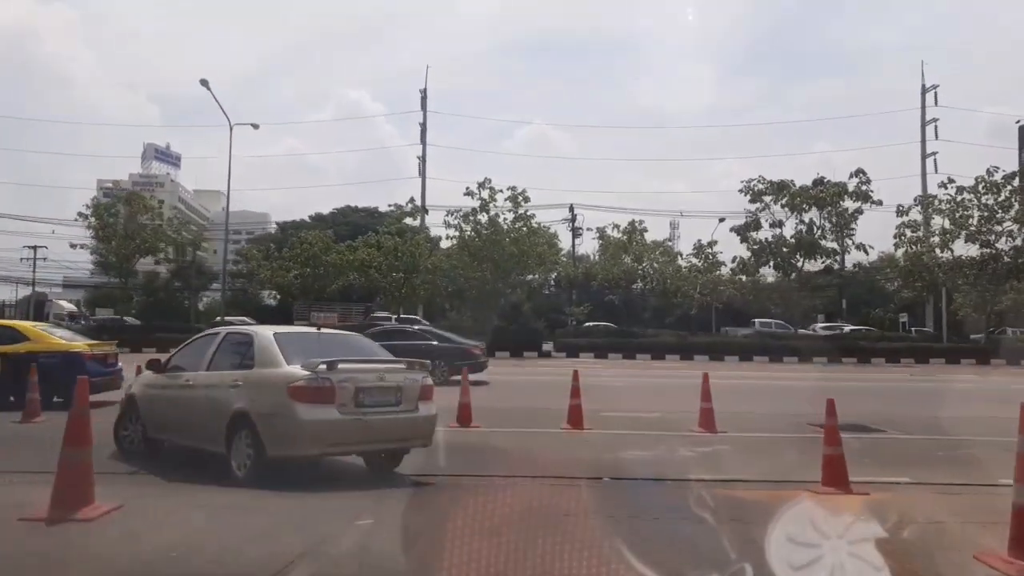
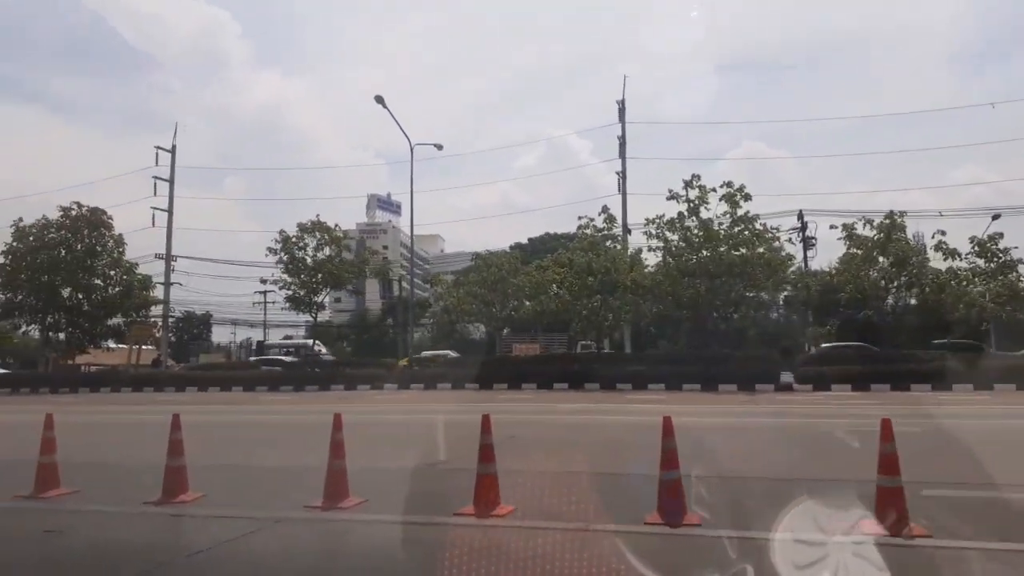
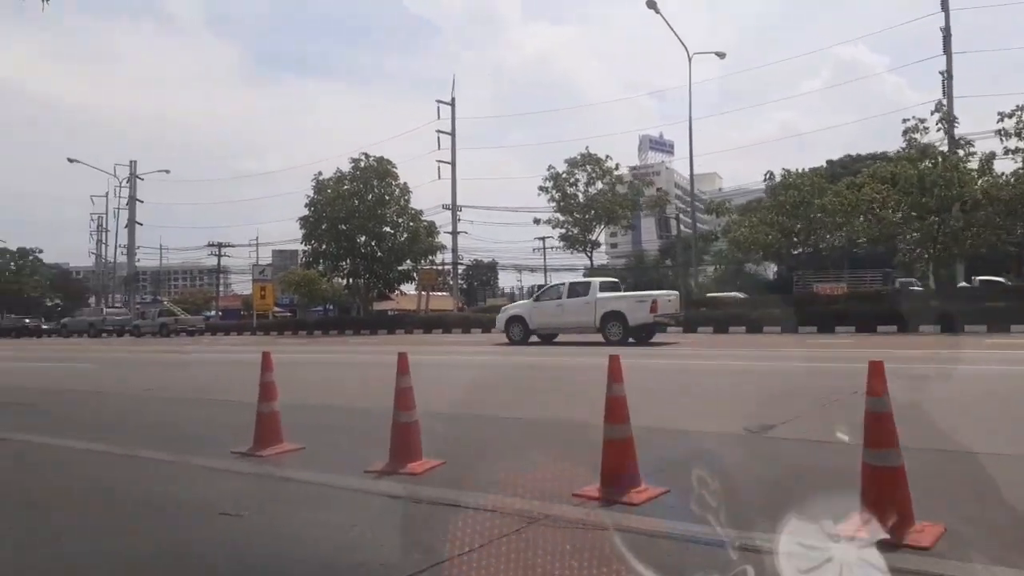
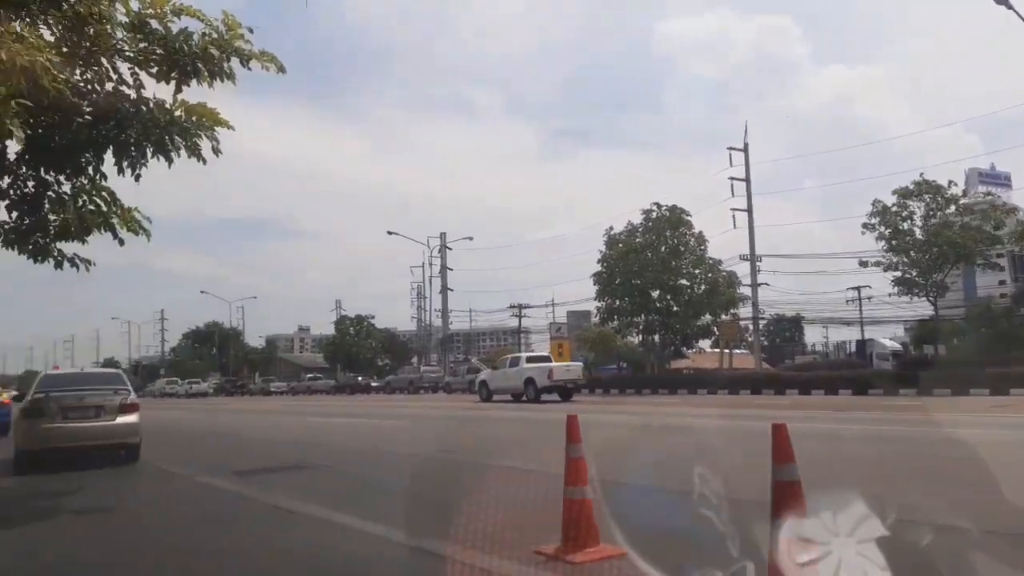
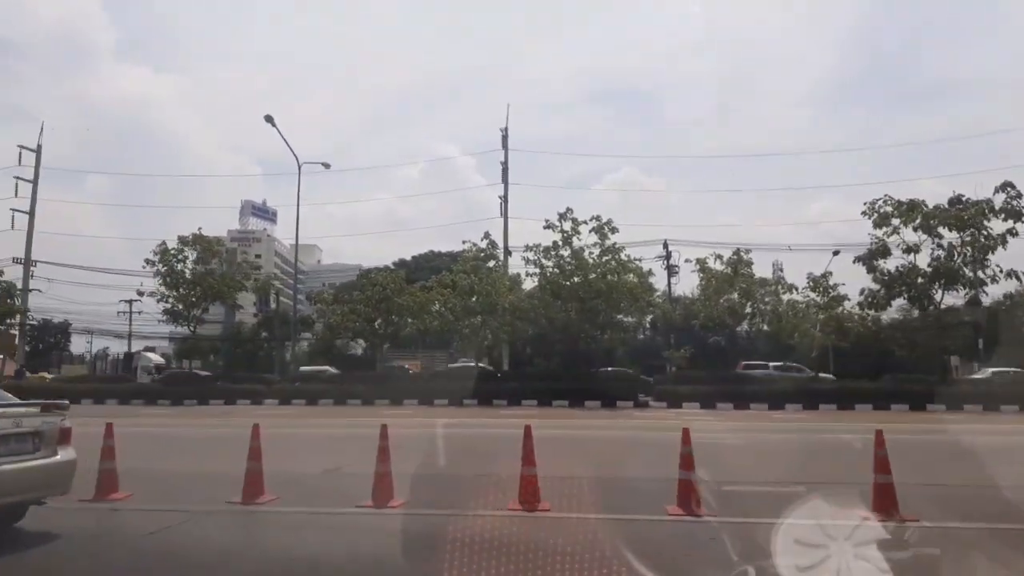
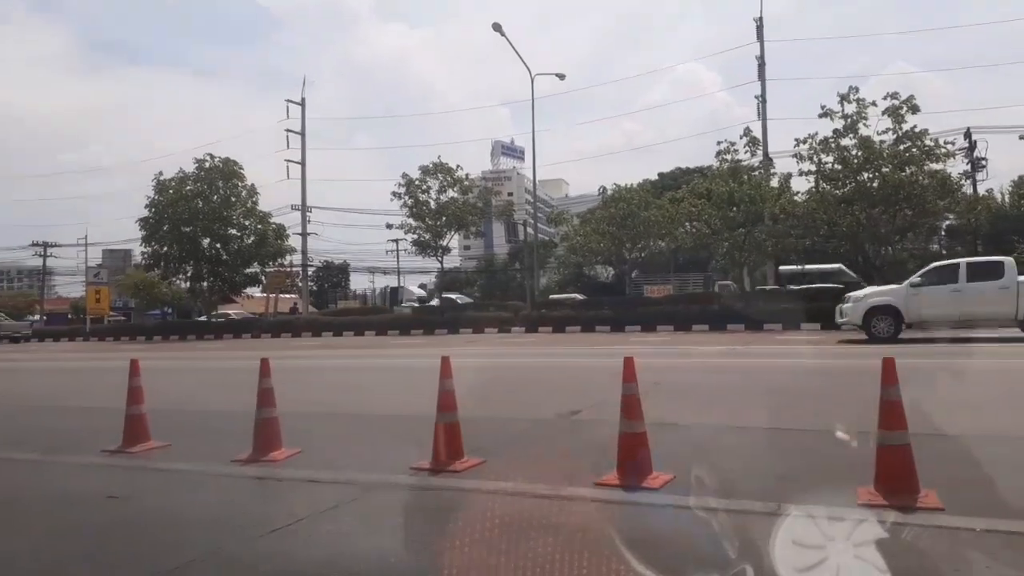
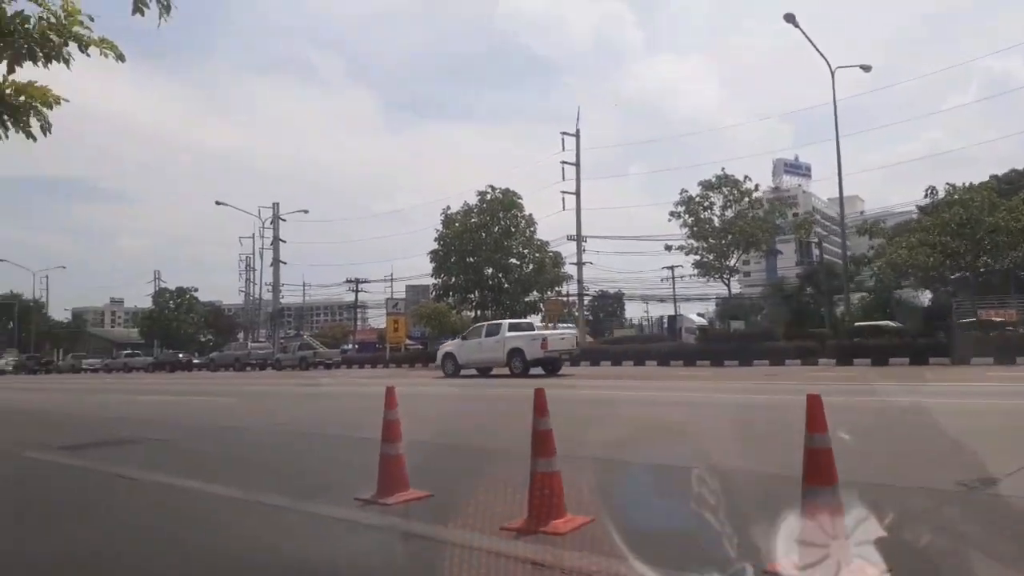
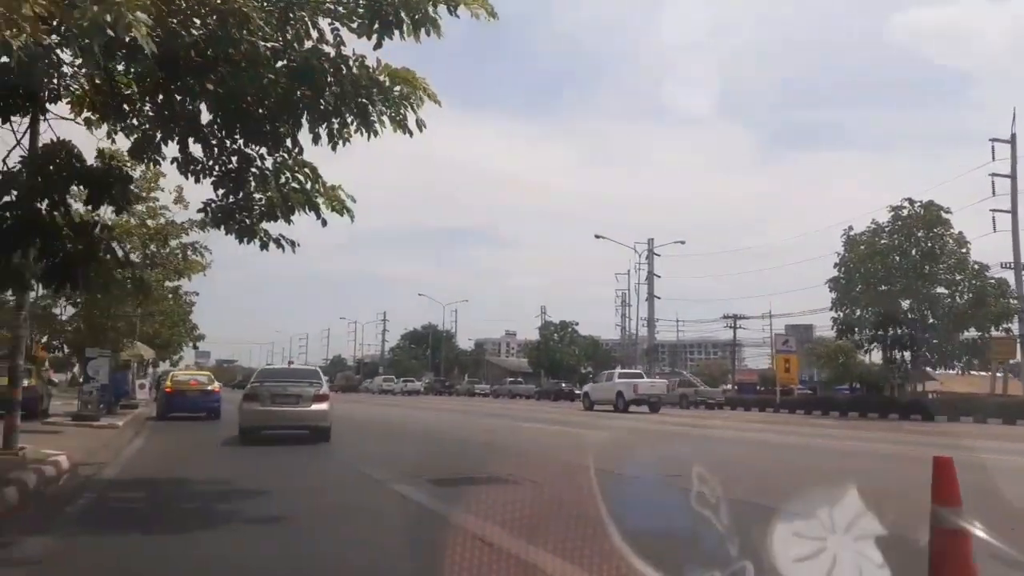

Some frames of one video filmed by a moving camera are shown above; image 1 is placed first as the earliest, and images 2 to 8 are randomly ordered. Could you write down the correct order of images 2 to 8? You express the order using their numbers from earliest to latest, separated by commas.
5, 2, 6, 3, 7, 4, 8
